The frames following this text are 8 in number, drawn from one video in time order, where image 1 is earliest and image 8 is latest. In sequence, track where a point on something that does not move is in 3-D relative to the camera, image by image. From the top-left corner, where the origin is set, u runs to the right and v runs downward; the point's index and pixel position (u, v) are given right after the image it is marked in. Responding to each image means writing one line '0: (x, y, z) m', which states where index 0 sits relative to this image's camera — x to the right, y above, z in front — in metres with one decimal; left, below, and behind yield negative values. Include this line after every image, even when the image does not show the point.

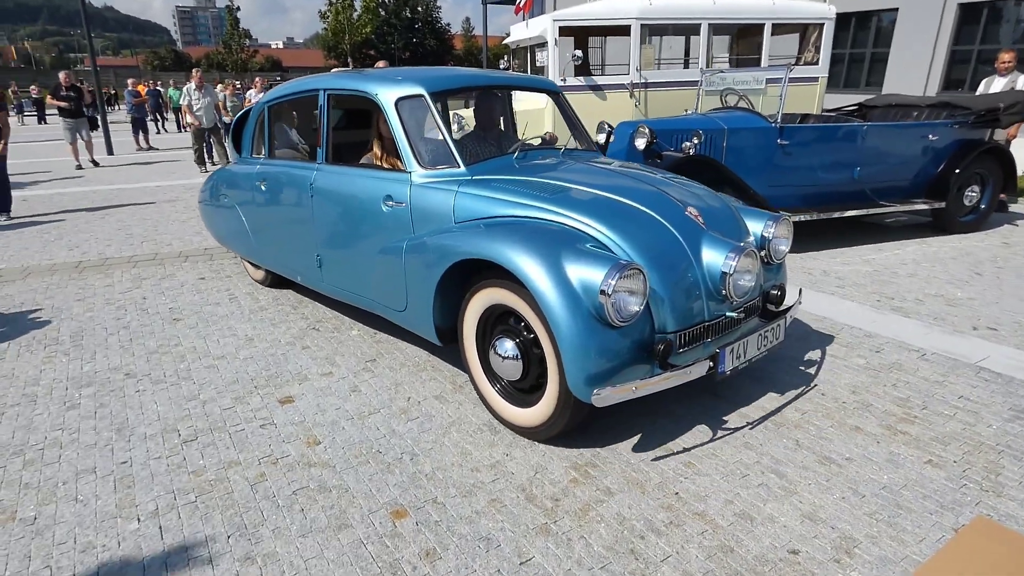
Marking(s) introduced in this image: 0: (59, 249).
0: (-4.8, +0.4, +6.7) m
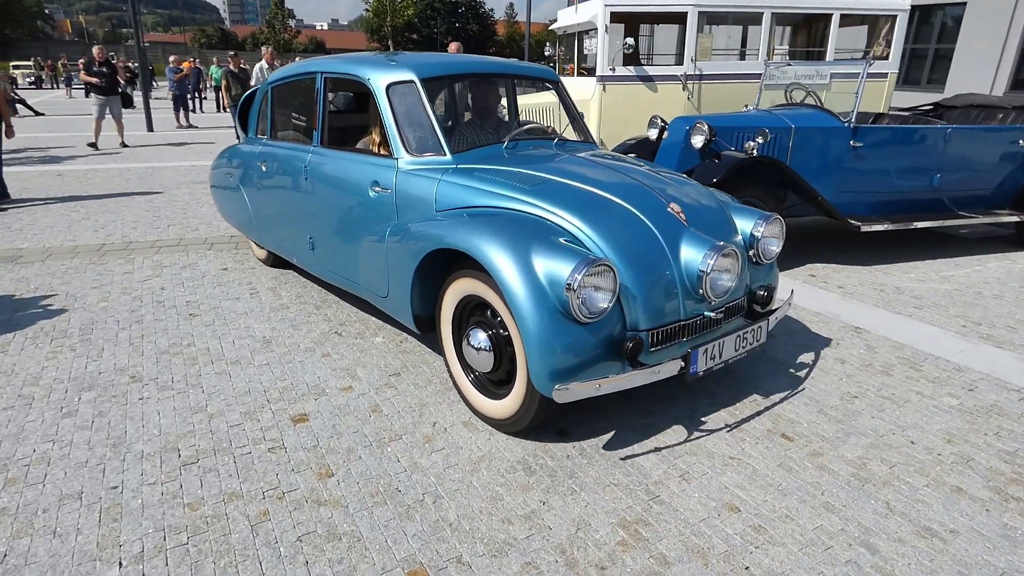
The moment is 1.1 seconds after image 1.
0: (-4.4, +0.6, +6.5) m
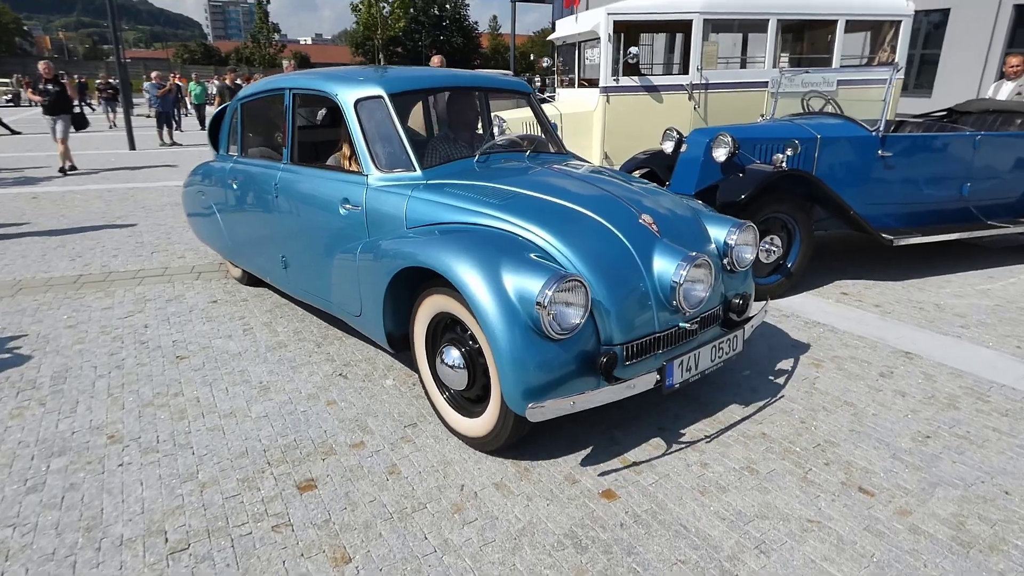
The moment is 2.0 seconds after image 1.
0: (-4.3, +0.2, +6.1) m
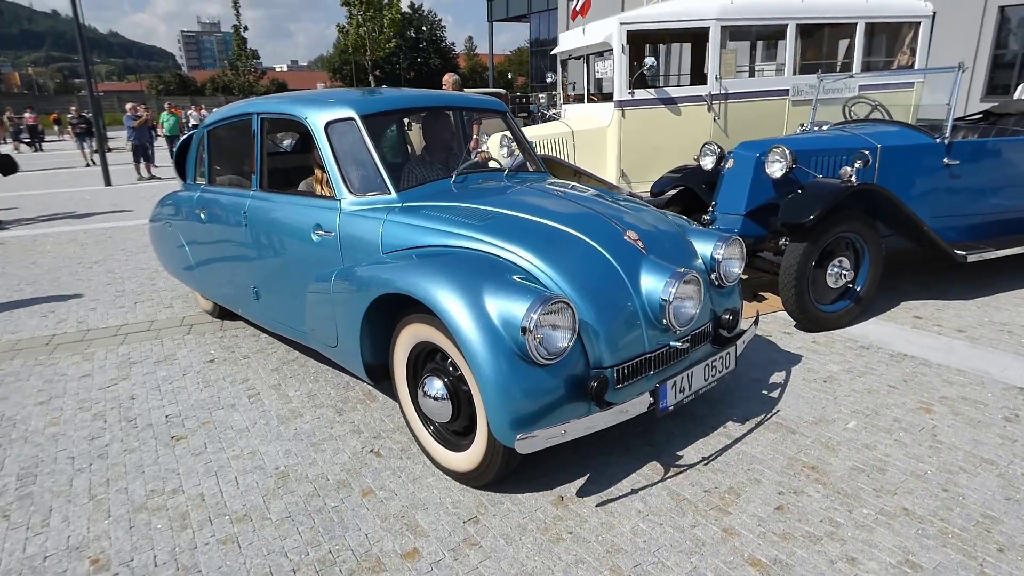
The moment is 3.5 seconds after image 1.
0: (-4.1, -0.3, +5.4) m
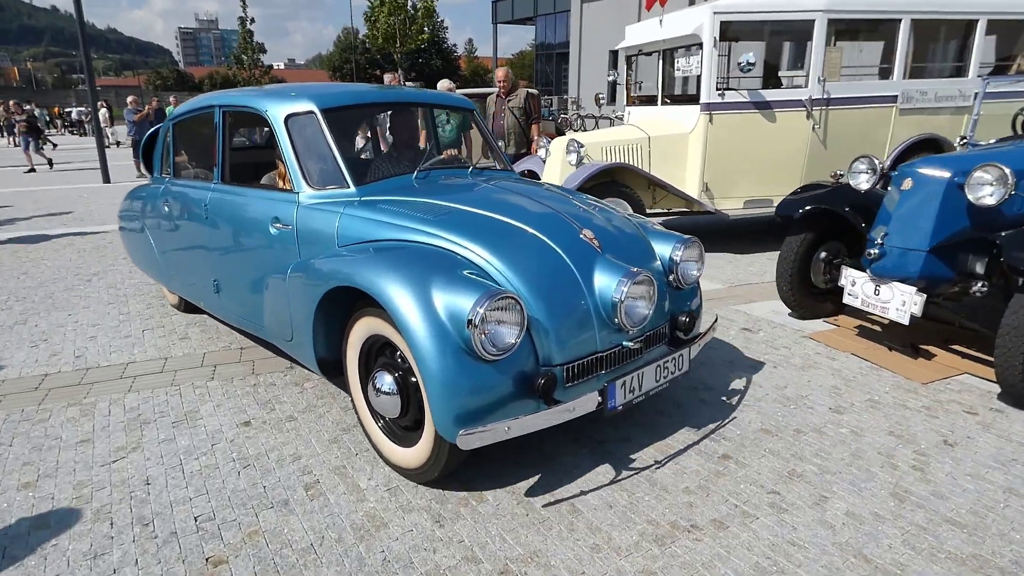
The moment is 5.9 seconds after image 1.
0: (-3.4, -0.4, +4.5) m
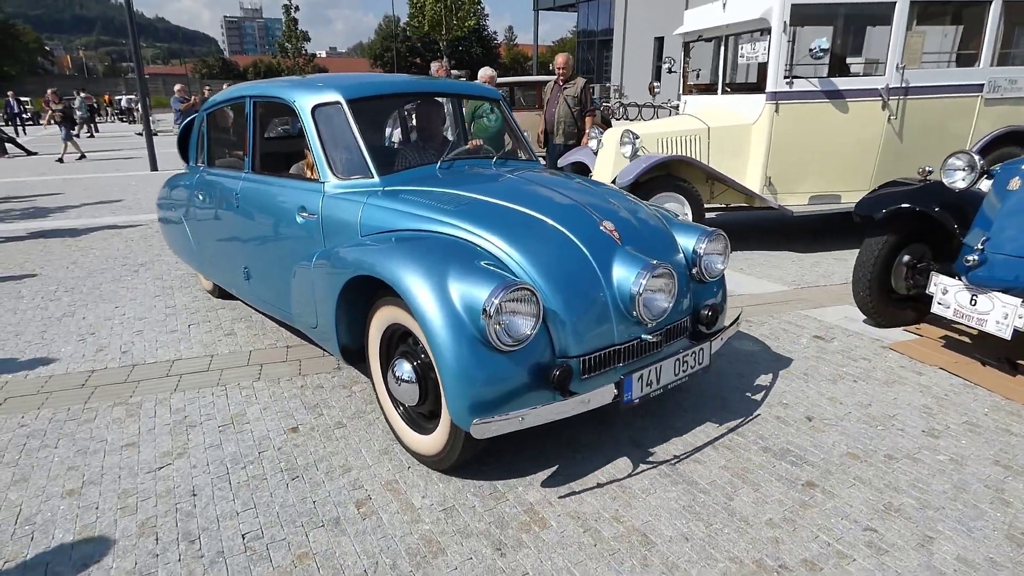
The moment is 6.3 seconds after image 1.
0: (-3.1, -0.4, +4.4) m
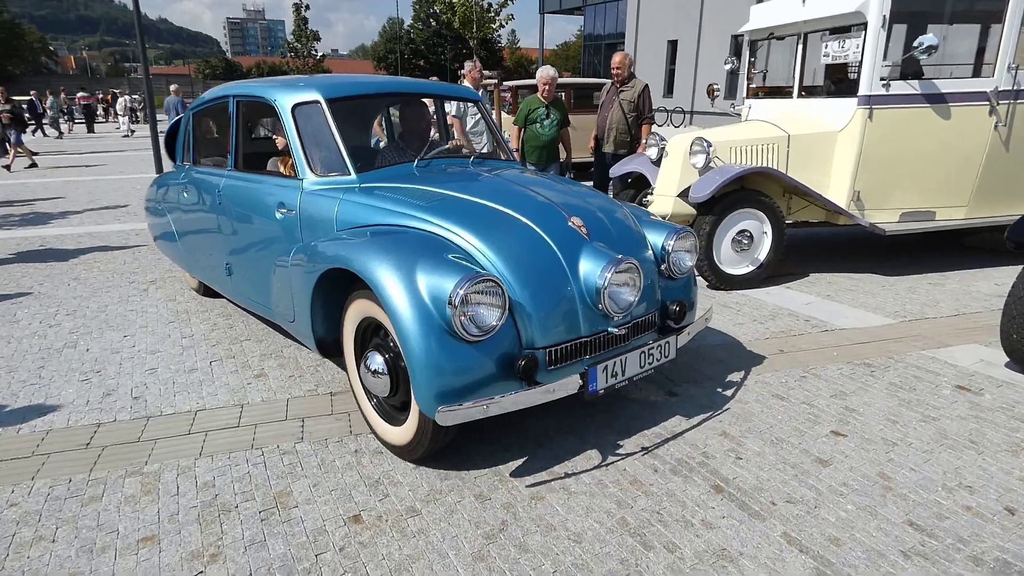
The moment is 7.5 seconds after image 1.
0: (-2.6, -0.6, +3.8) m
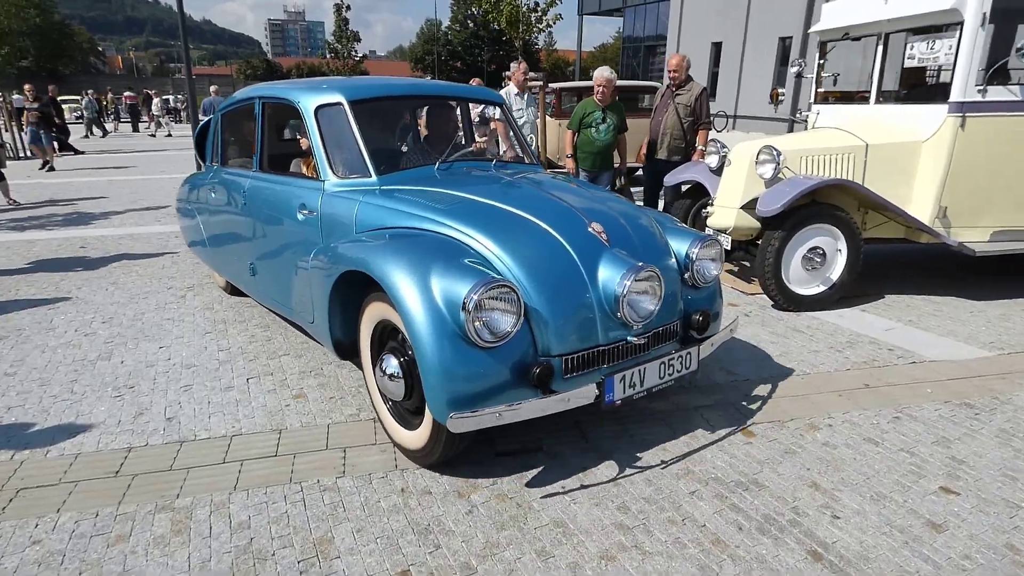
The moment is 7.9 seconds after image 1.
0: (-2.3, -0.6, +3.6) m
